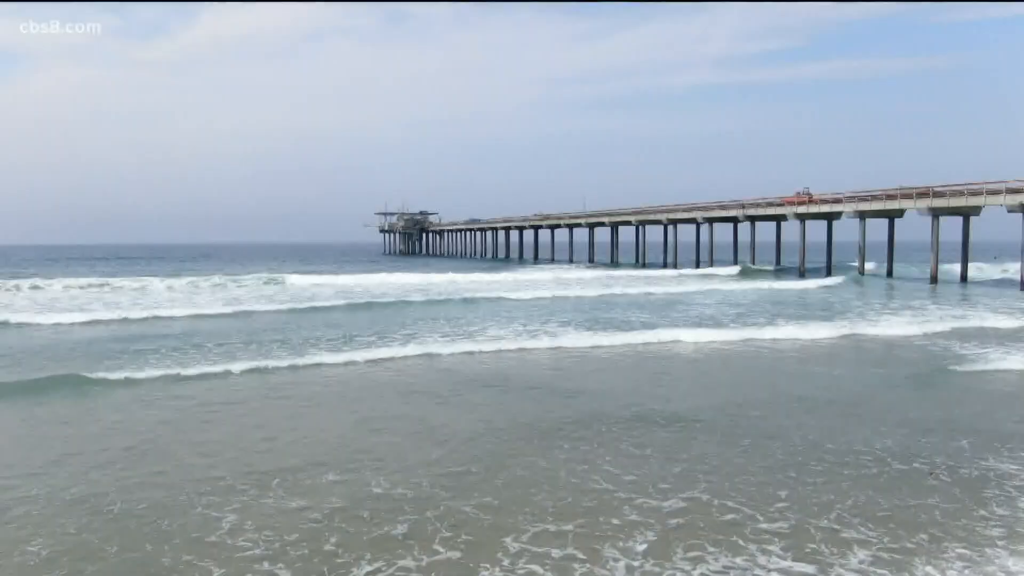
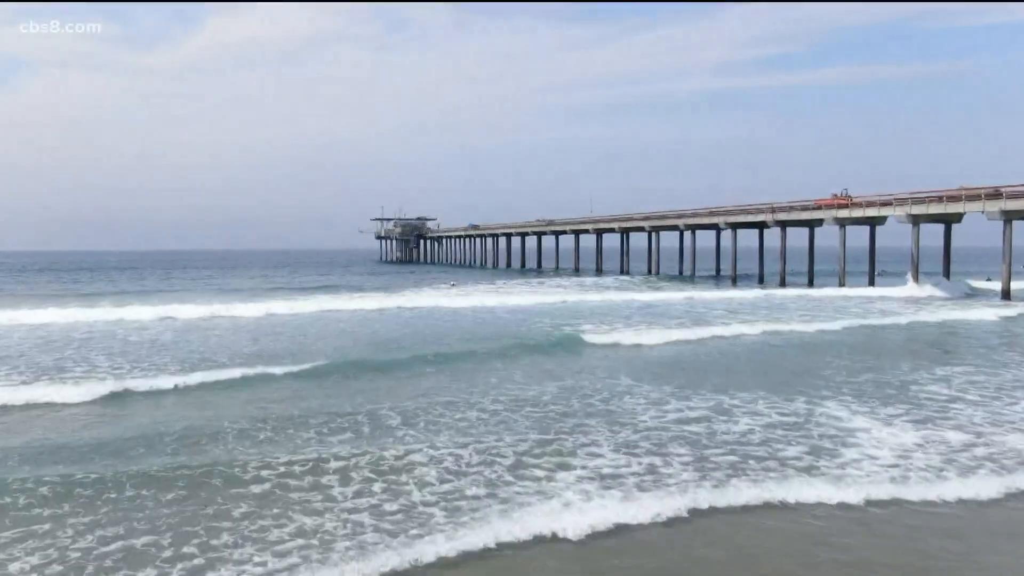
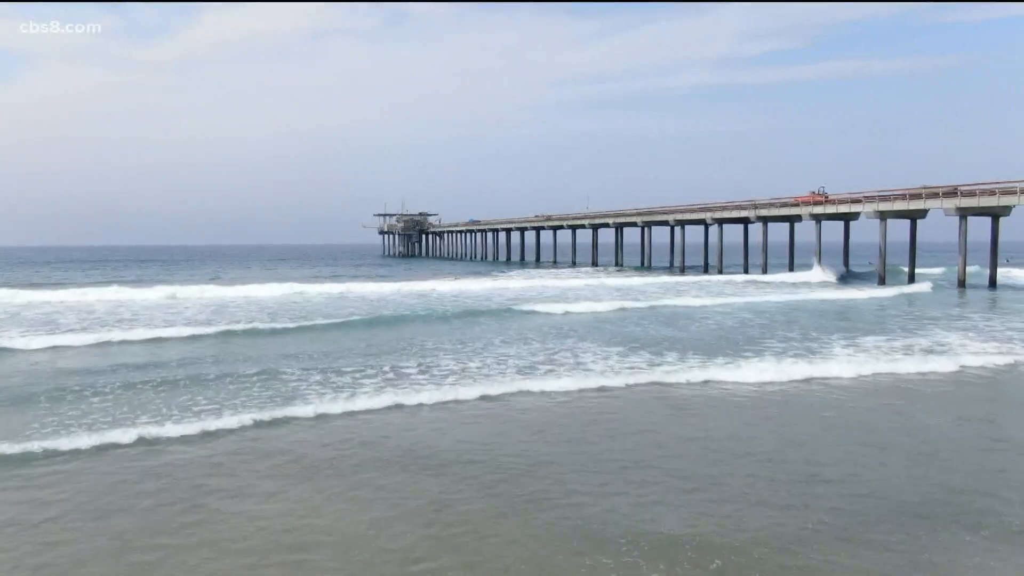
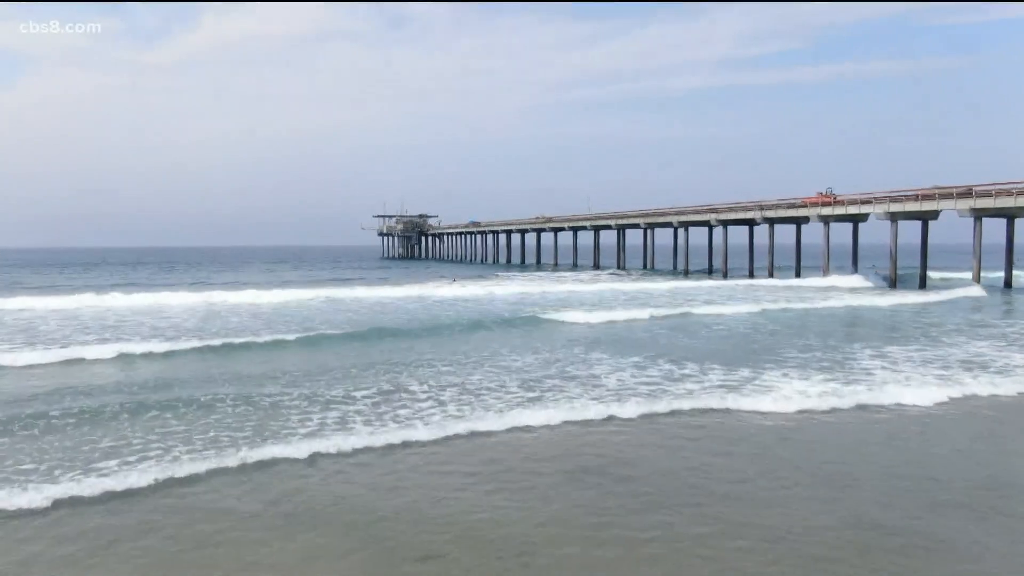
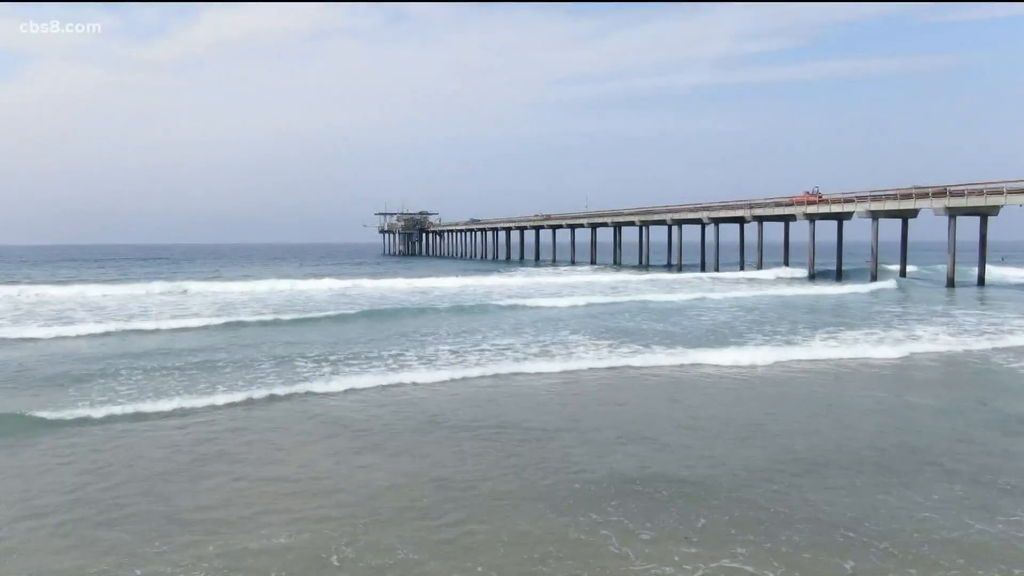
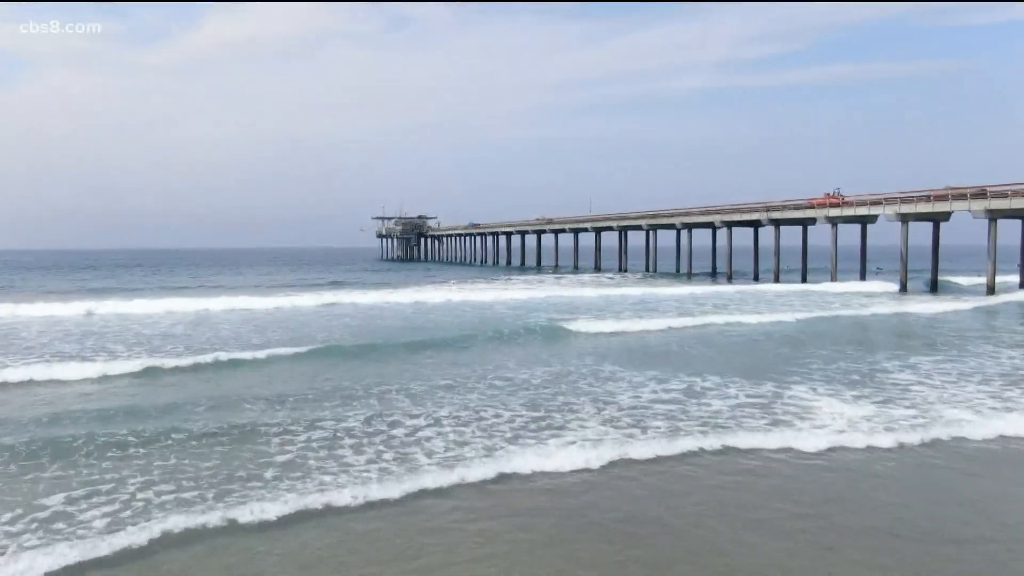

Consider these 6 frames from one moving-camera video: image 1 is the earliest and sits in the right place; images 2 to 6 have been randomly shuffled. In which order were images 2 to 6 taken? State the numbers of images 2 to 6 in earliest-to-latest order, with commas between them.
5, 3, 4, 6, 2
